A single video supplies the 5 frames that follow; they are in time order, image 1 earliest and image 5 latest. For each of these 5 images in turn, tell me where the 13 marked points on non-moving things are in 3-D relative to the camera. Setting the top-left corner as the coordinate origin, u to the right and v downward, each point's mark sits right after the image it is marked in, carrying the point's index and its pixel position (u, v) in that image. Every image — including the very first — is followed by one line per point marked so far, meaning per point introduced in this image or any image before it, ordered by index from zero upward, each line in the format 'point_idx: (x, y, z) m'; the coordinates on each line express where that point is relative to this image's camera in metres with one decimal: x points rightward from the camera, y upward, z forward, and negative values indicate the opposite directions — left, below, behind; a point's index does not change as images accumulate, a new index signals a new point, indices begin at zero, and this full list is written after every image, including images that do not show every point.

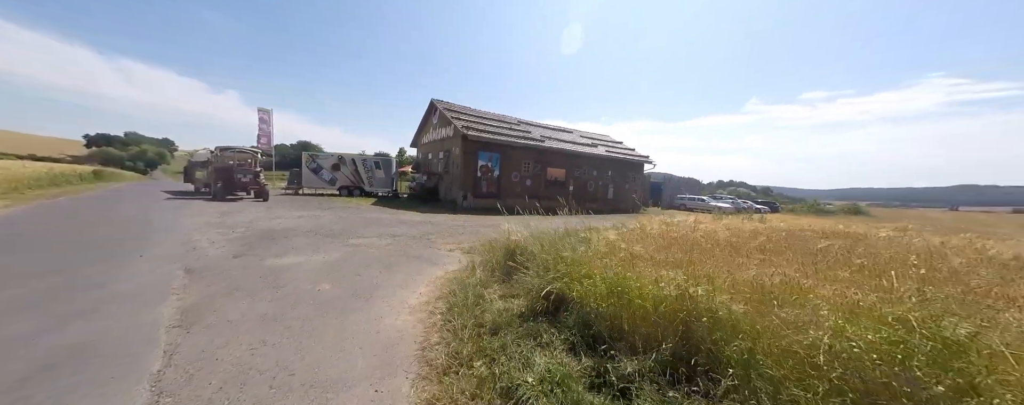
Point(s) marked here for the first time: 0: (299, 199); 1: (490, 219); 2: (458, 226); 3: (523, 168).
0: (-10.8, +0.1, +15.8) m
1: (-0.9, -0.8, +12.9) m
2: (-1.8, -0.9, +10.2) m
3: (+0.7, +2.0, +18.3) m
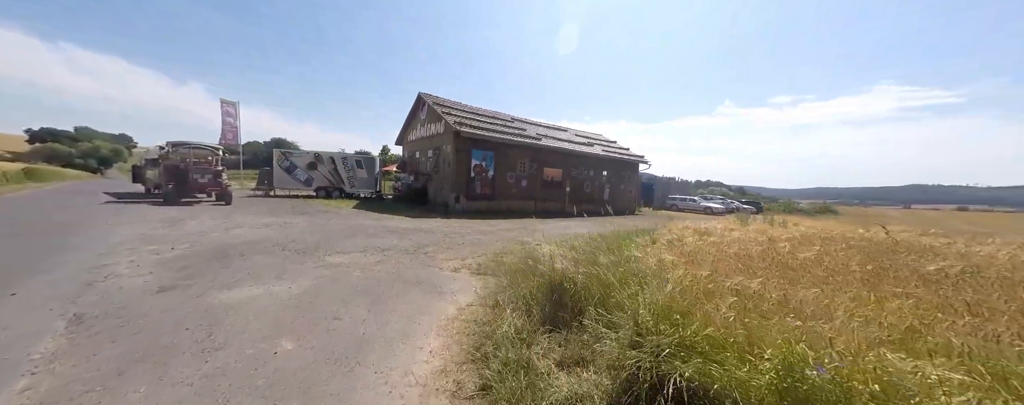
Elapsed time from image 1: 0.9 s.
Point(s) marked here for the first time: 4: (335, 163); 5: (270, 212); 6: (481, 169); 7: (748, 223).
0: (-11.0, 0.0, +14.0) m
1: (-1.0, -0.9, +11.7) m
2: (-1.7, -1.0, +8.9) m
3: (+0.4, +1.9, +17.1) m
4: (-10.8, +2.4, +18.9) m
5: (-8.5, -0.3, +10.8) m
6: (-1.6, +1.7, +15.6) m
7: (+7.2, -0.6, +9.3) m
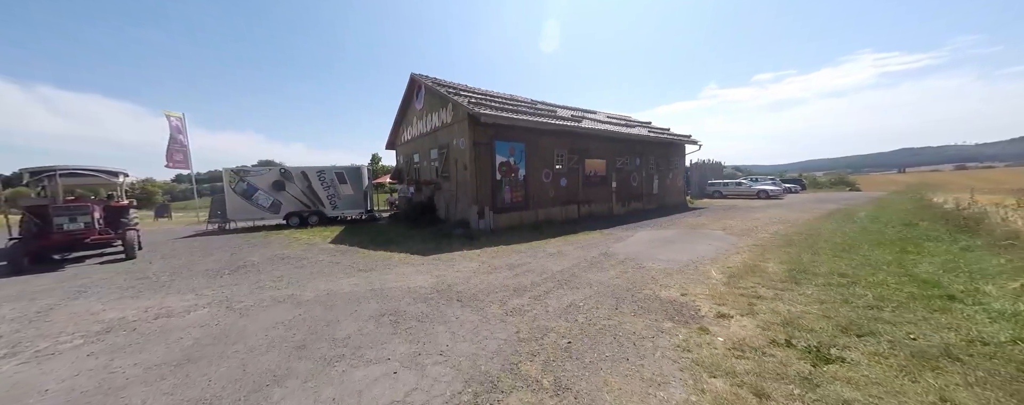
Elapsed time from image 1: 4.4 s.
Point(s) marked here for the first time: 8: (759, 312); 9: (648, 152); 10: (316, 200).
0: (-9.3, -1.4, +9.3) m
1: (+0.8, -1.3, +7.1) m
2: (+0.2, -1.5, +4.2) m
3: (+1.9, +1.6, +12.5) m
4: (-9.4, +1.1, +14.1) m
5: (-6.7, -1.4, +6.1) m
6: (-0.1, +1.2, +11.0) m
7: (+8.9, -0.2, +4.7) m
8: (+3.0, -1.3, +3.7) m
9: (+7.4, +2.7, +16.8) m
10: (-9.1, +0.1, +14.3) m
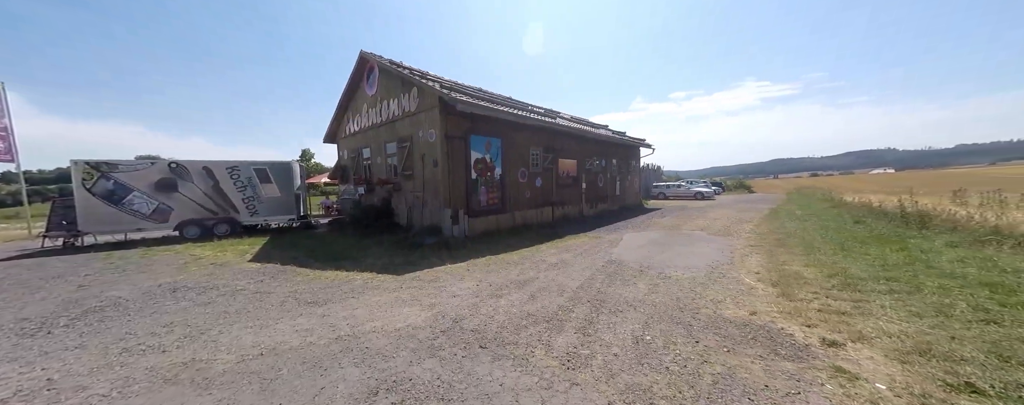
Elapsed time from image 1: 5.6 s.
0: (-9.5, -1.5, +6.2) m
1: (+0.8, -1.3, +5.9) m
2: (+0.7, -1.5, +3.0) m
3: (+0.7, +1.5, +11.5) m
4: (-10.6, +0.9, +10.9) m
5: (-6.4, -1.5, +3.5) m
6: (-0.9, +1.2, +9.6) m
7: (+9.2, -0.2, +5.2) m
8: (+3.6, -1.3, +3.1) m
9: (+5.4, +2.7, +16.8) m
10: (-10.4, -0.1, +11.1) m
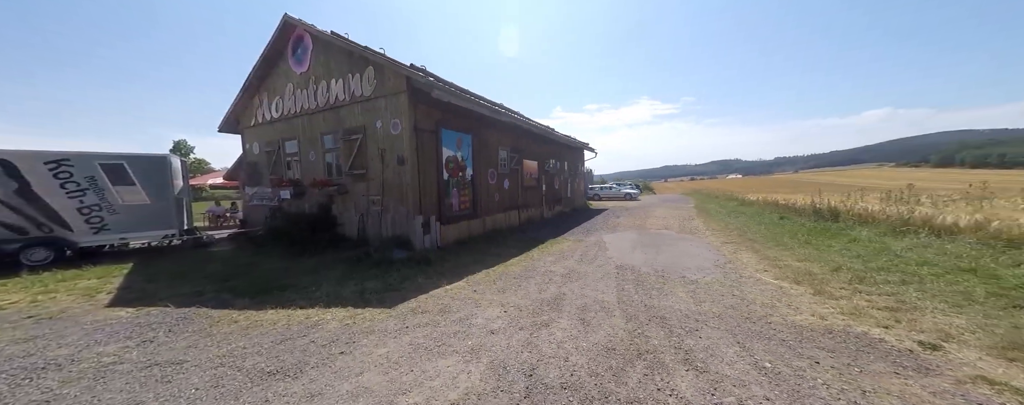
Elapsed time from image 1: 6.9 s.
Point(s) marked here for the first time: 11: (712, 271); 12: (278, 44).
0: (-9.0, -1.7, +2.8) m
1: (+1.0, -1.4, +5.2) m
2: (+1.6, -1.5, +2.3) m
3: (-0.5, +1.4, +10.5) m
4: (-11.3, +0.6, +7.2) m
5: (-5.3, -1.7, +1.1) m
6: (-1.5, +1.0, +8.3) m
7: (+9.3, -0.1, +6.6) m
8: (+4.4, -1.3, +3.1) m
9: (+2.7, +2.6, +16.9) m
10: (-11.1, -0.3, +7.4) m
11: (+3.7, -1.3, +5.7) m
12: (-6.9, +4.6, +8.8) m
